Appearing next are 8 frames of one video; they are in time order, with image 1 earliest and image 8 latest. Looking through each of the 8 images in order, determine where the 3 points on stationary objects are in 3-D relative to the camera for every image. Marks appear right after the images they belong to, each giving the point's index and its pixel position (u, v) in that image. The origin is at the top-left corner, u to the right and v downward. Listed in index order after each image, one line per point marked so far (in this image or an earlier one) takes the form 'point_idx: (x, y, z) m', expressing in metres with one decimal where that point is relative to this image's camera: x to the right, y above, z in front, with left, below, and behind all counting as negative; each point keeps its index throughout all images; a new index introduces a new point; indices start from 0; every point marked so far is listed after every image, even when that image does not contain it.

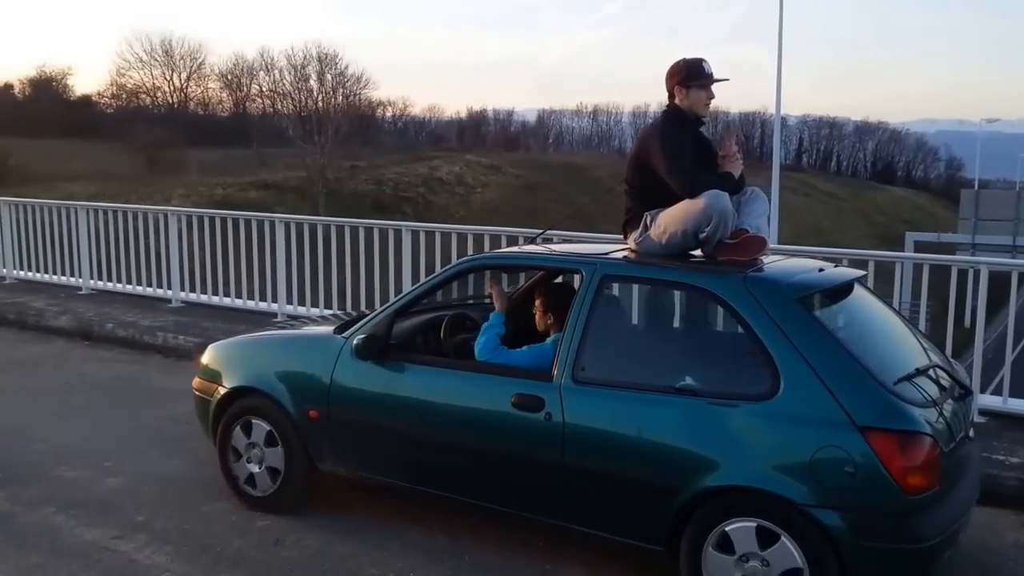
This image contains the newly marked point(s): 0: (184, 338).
0: (-3.3, -0.6, +8.7) m
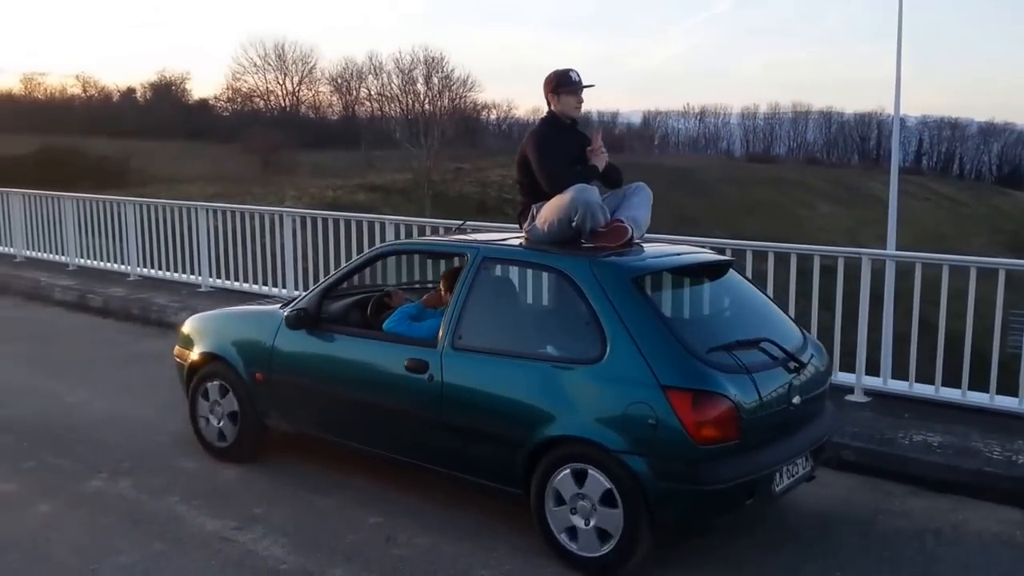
0: (-2.1, -0.5, +8.8) m
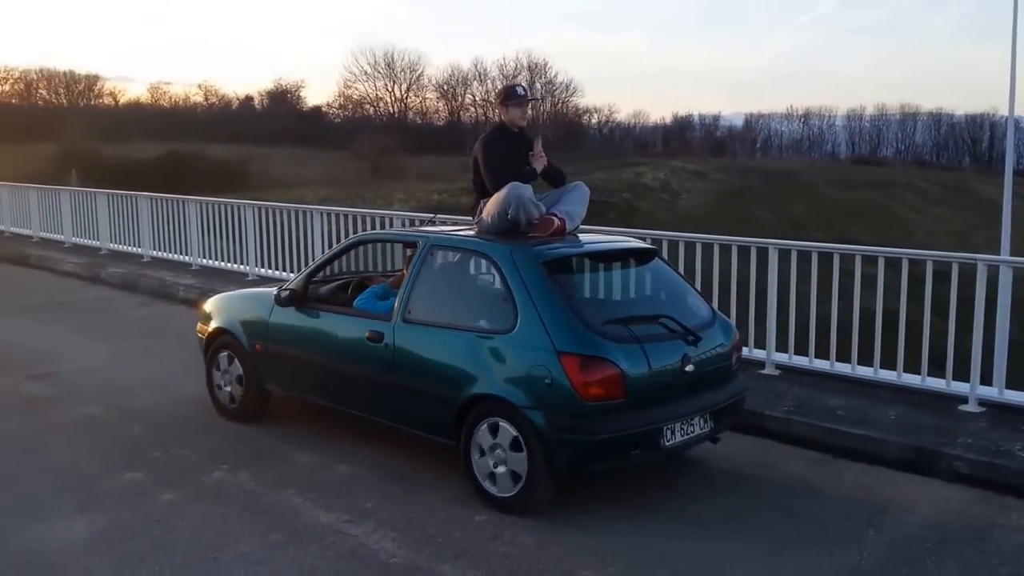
0: (-1.0, -0.6, +9.0) m
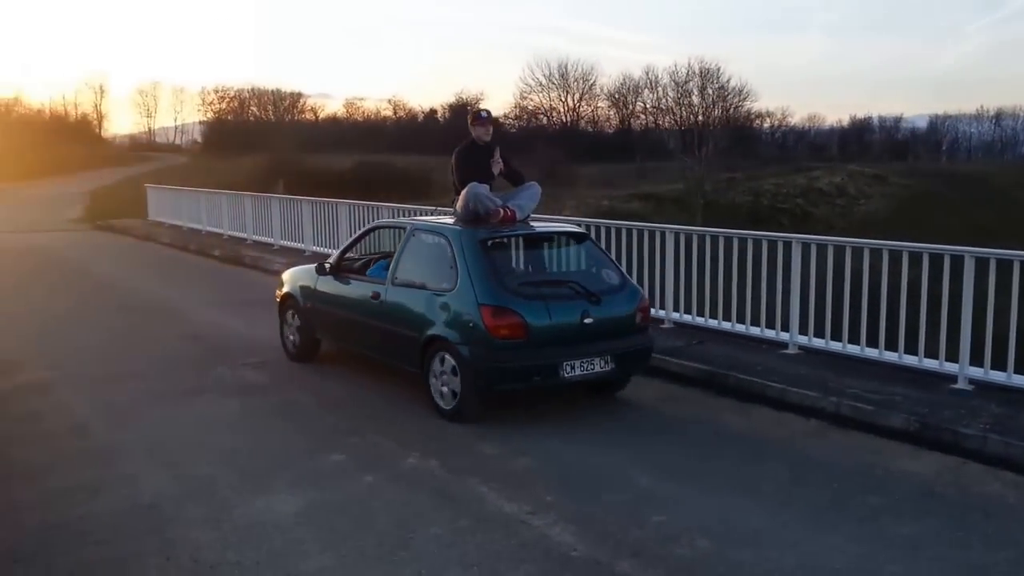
0: (+0.9, -0.6, +9.3) m
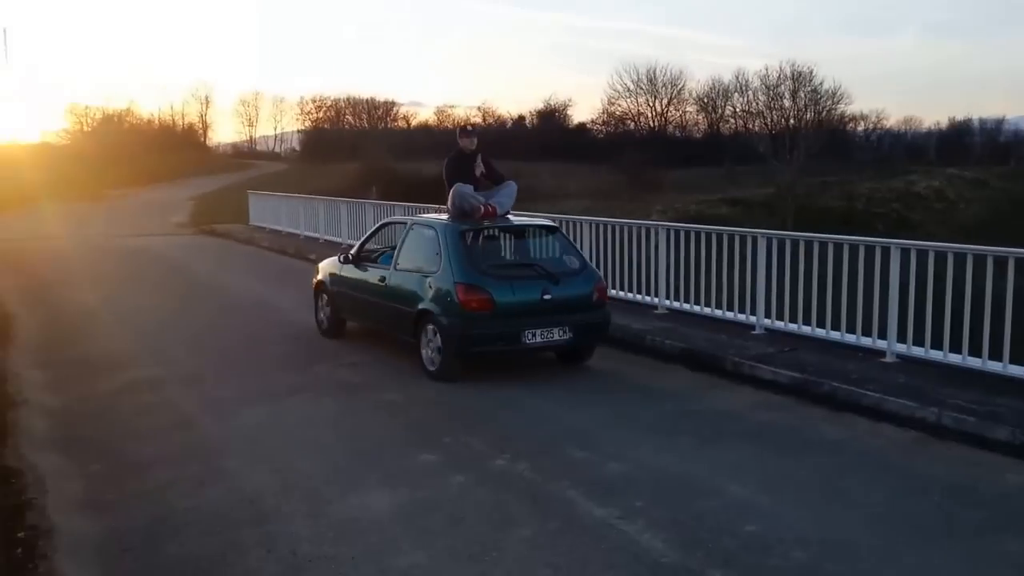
0: (+1.9, -0.7, +9.2) m
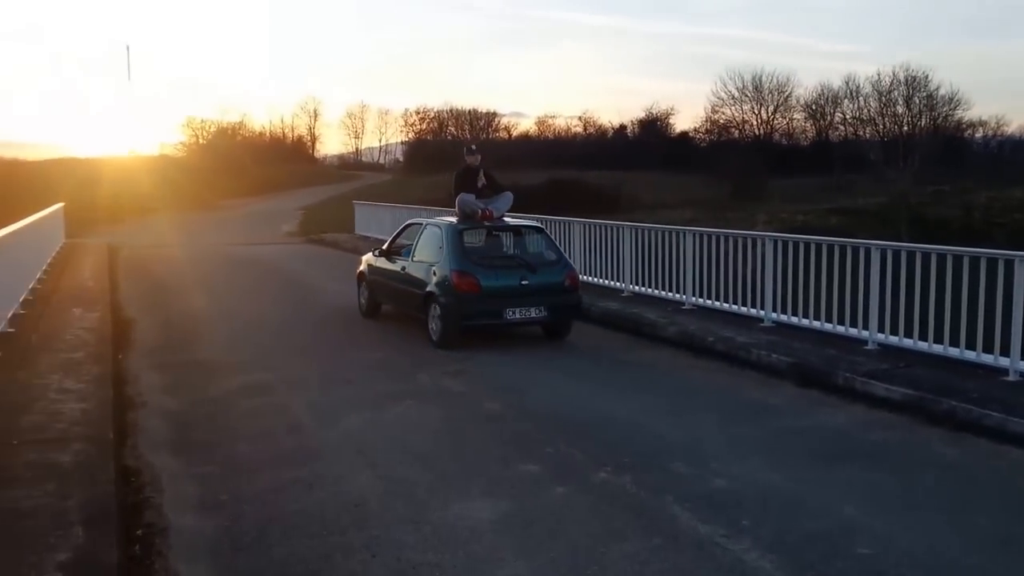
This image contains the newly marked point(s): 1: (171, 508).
0: (+3.1, -0.8, +9.0) m
1: (-3.0, -1.9, +6.7) m
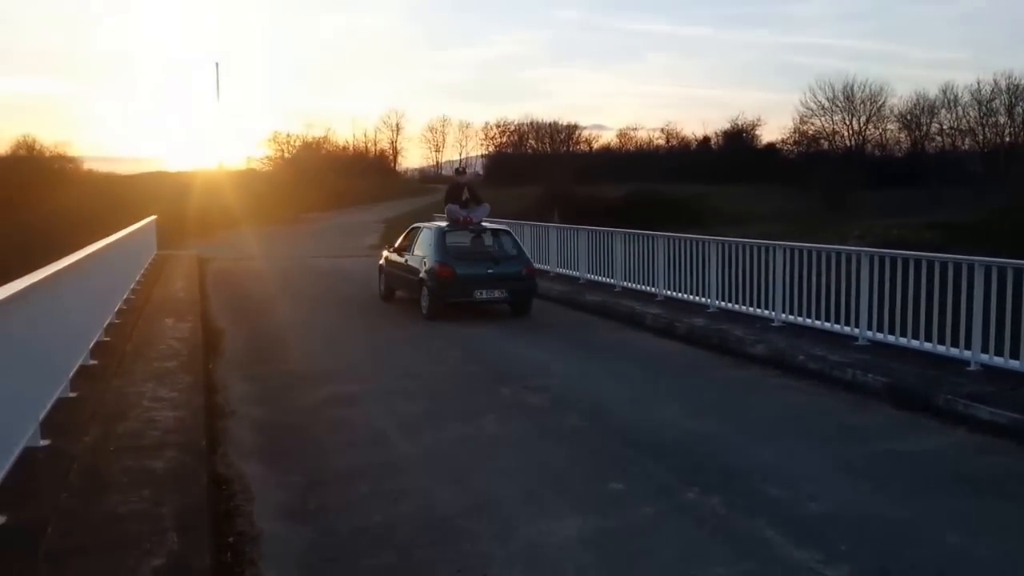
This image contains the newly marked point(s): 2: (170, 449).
0: (+4.0, -1.0, +8.7) m
1: (-2.2, -2.0, +6.8) m
2: (-3.4, -1.6, +7.7) m
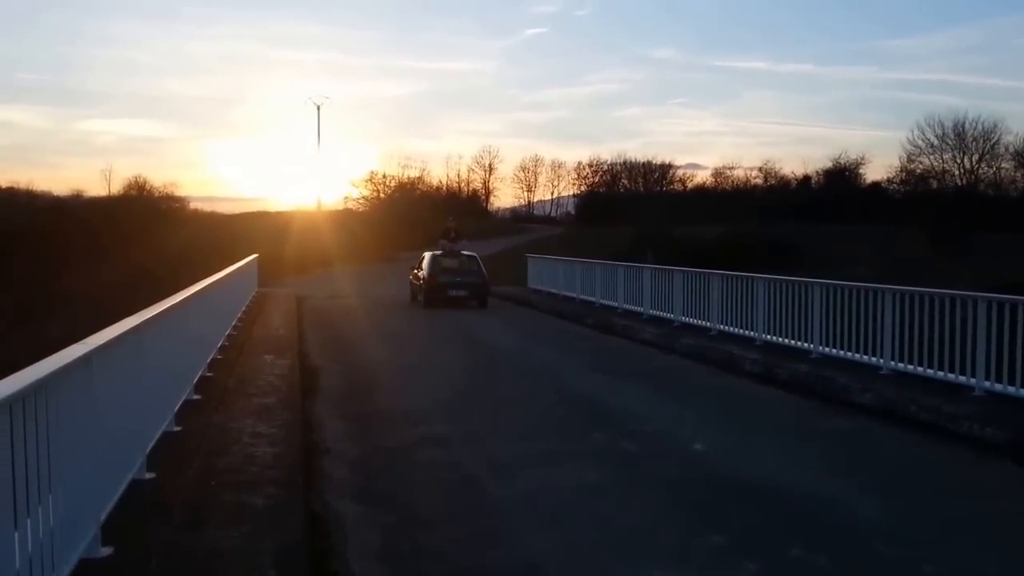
0: (+5.0, -1.5, +8.2) m
1: (-1.3, -2.4, +6.8) m
2: (-2.5, -2.0, +7.9) m
